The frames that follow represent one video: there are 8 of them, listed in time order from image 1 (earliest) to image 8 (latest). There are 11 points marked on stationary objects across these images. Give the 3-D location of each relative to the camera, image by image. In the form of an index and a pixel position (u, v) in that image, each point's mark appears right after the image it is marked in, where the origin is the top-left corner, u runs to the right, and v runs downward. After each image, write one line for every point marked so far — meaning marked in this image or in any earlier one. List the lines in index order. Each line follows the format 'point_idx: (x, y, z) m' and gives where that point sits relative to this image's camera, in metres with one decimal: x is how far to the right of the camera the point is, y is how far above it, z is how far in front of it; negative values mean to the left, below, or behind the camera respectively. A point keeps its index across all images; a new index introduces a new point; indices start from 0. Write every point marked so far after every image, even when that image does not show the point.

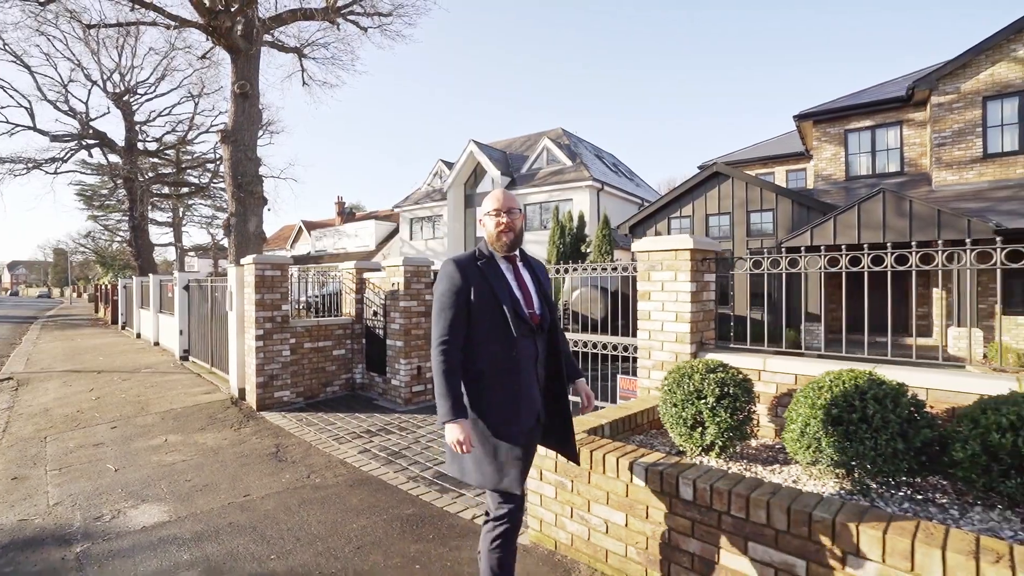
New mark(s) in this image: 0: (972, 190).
0: (+13.4, +2.9, +12.0) m
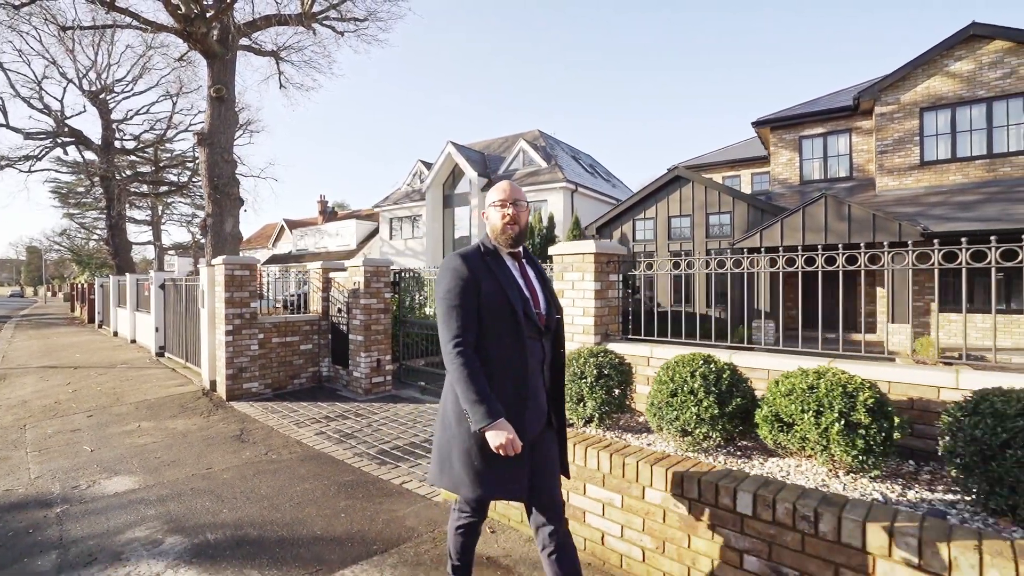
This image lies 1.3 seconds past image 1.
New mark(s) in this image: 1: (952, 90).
0: (+12.4, +2.9, +12.9) m
1: (+13.6, +6.1, +12.9) m
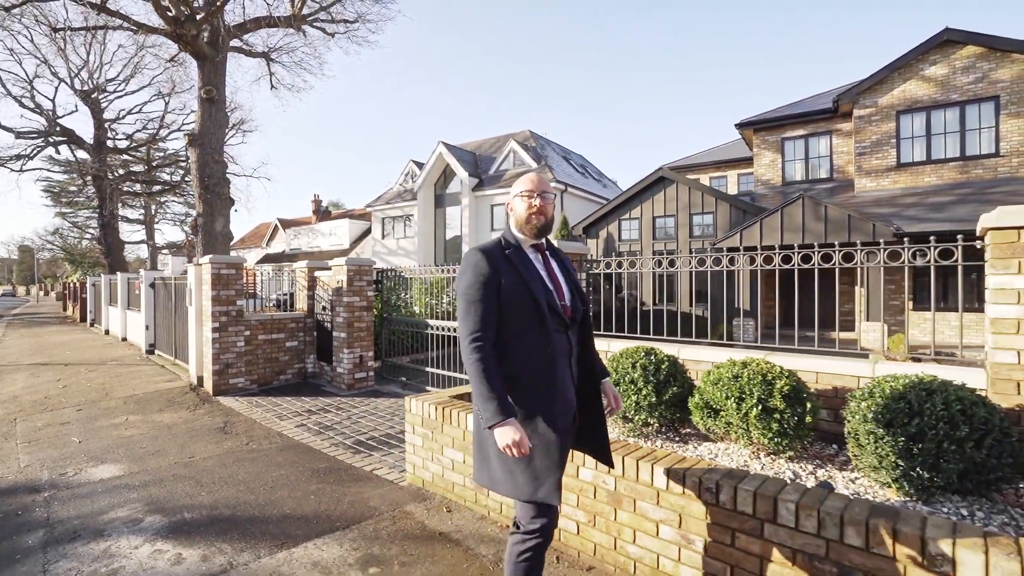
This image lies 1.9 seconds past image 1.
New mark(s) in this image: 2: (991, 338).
0: (+11.9, +2.9, +13.3) m
1: (+13.1, +6.2, +13.2) m
2: (+3.3, -0.3, +2.8) m
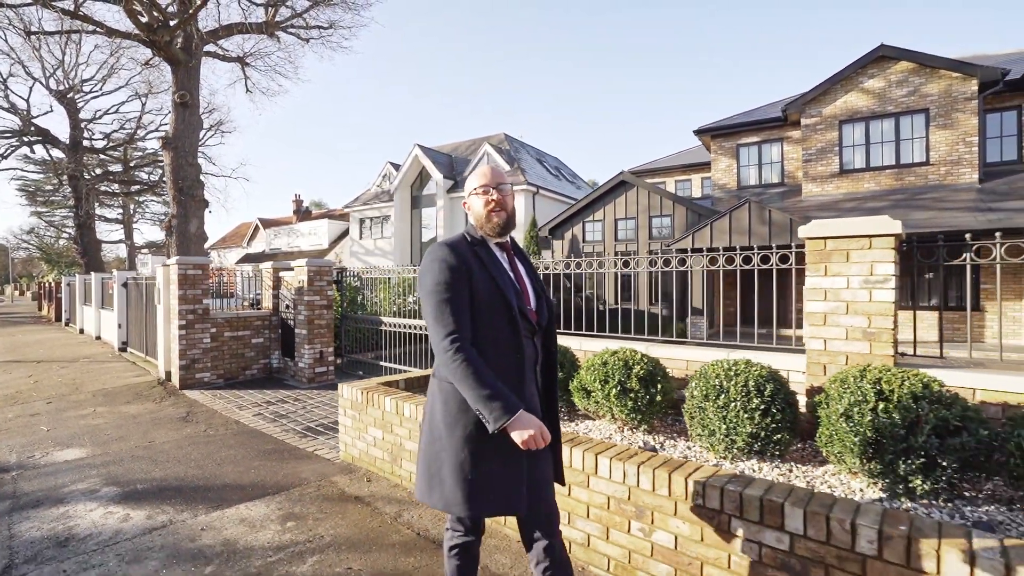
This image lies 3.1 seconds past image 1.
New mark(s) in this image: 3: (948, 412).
0: (+10.8, +3.0, +14.2) m
1: (+12.0, +6.2, +14.1) m
2: (+2.4, -0.3, +3.4) m
3: (+2.5, -0.7, +2.4) m
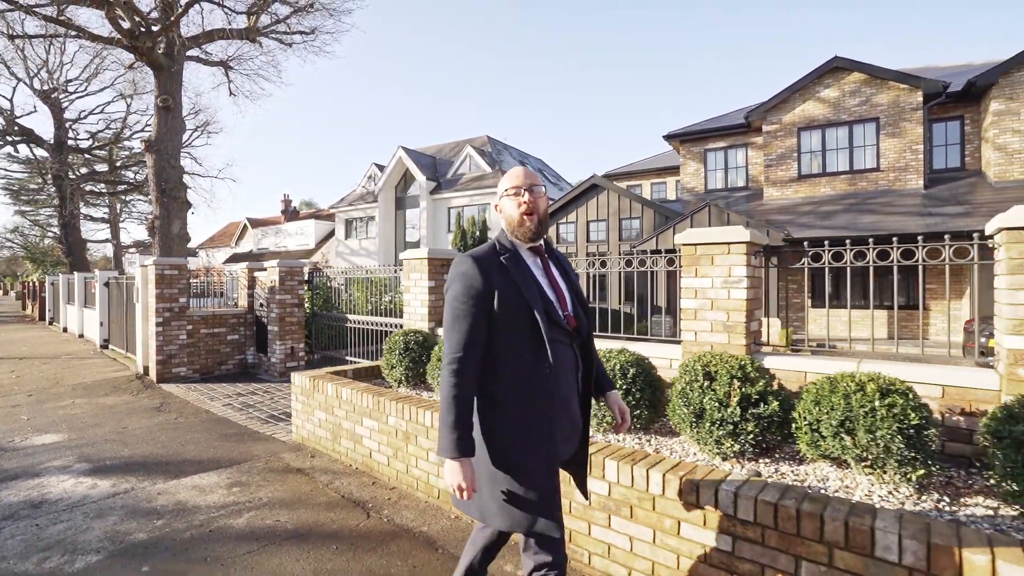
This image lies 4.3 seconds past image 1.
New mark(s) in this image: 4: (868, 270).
0: (+9.9, +3.0, +14.9) m
1: (+11.1, +6.2, +14.8) m
2: (+1.7, -0.3, +4.0) m
3: (+1.7, -0.7, +3.0) m
4: (+12.1, +0.6, +14.1) m
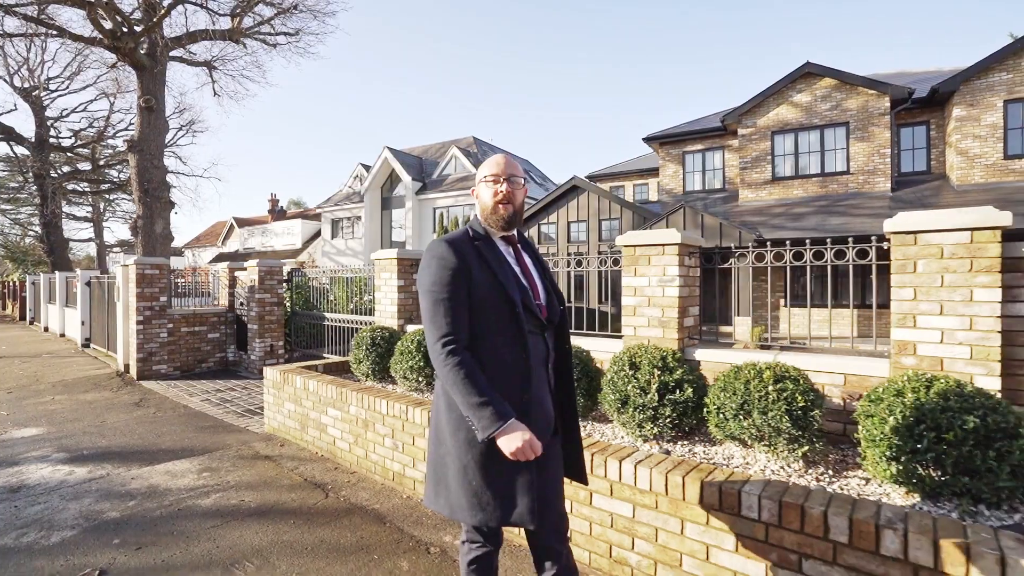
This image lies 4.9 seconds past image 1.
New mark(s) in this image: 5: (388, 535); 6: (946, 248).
0: (+9.2, +3.0, +15.4) m
1: (+10.4, +6.2, +15.3) m
2: (+1.2, -0.3, +4.4) m
3: (+1.3, -0.7, +3.4) m
4: (+11.4, +0.6, +14.6) m
5: (-0.9, -1.8, +3.1) m
6: (+3.2, +0.3, +3.0) m
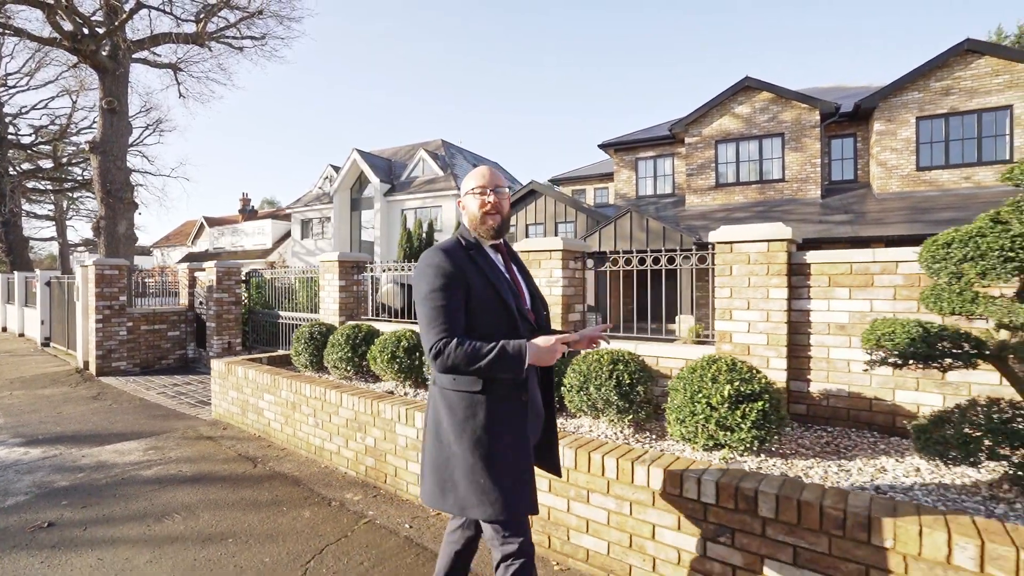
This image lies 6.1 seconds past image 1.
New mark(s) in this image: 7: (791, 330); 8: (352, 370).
0: (+7.7, +3.0, +16.4) m
1: (+8.9, +6.3, +16.4) m
2: (+0.2, -0.3, +5.1) m
3: (+0.3, -0.7, +4.1) m
4: (+10.0, +0.7, +15.7) m
5: (-1.9, -1.8, +3.7) m
6: (+2.2, +0.3, +3.8) m
7: (+2.5, -0.4, +3.8) m
8: (-2.0, -1.0, +5.3) m
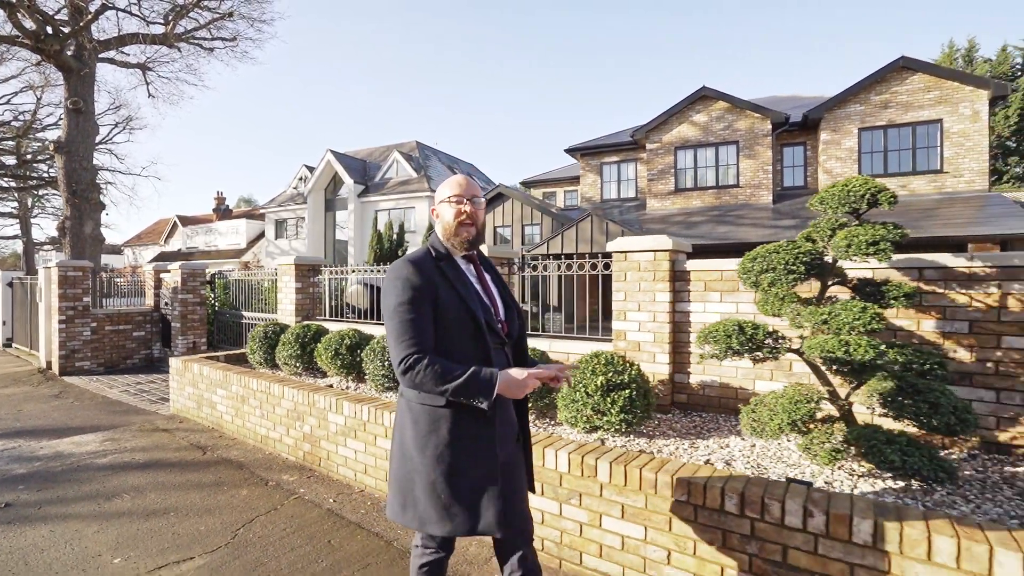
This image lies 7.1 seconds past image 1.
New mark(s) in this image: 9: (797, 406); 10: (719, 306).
0: (+6.5, +3.0, +17.1) m
1: (+7.6, +6.3, +17.2) m
2: (-0.7, -0.4, +5.6) m
3: (-0.6, -0.8, +4.6) m
4: (+8.7, +0.7, +16.6) m
5: (-2.7, -1.9, +4.2) m
6: (+1.4, +0.3, +4.4) m
7: (+1.7, -0.4, +4.4) m
8: (-2.9, -1.1, +5.7) m
9: (+2.1, -0.8, +3.1) m
10: (+2.1, -0.2, +4.2) m
